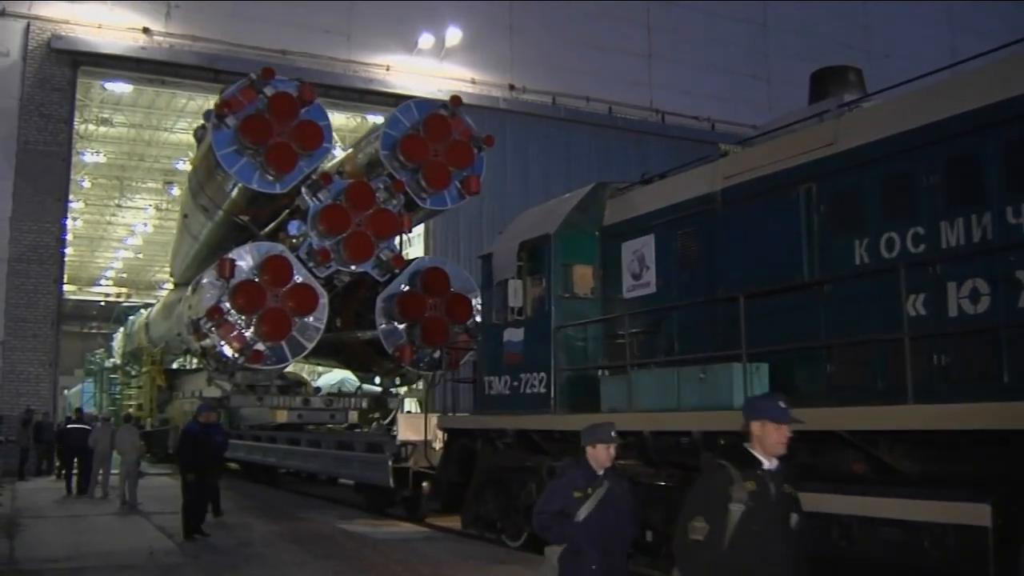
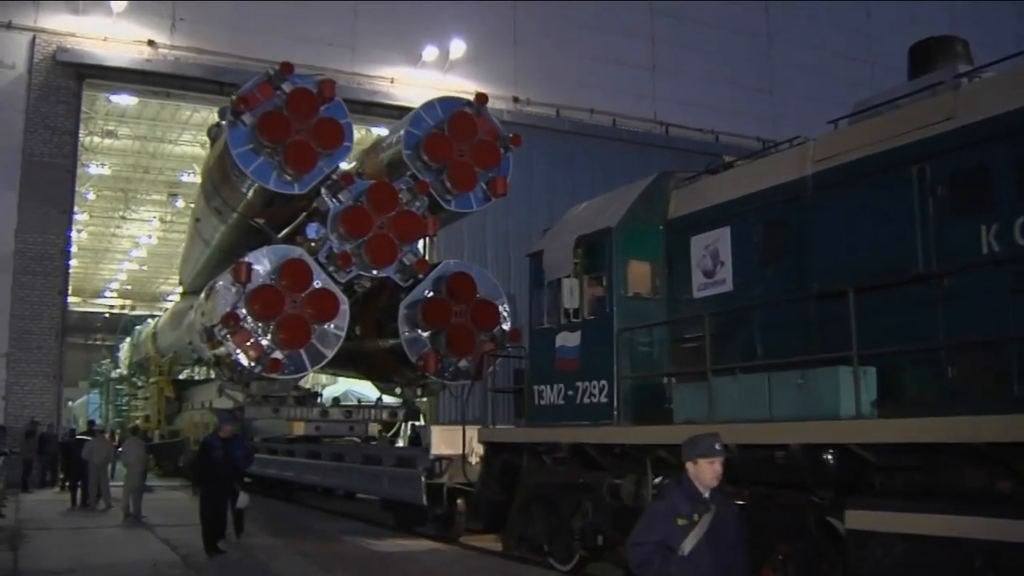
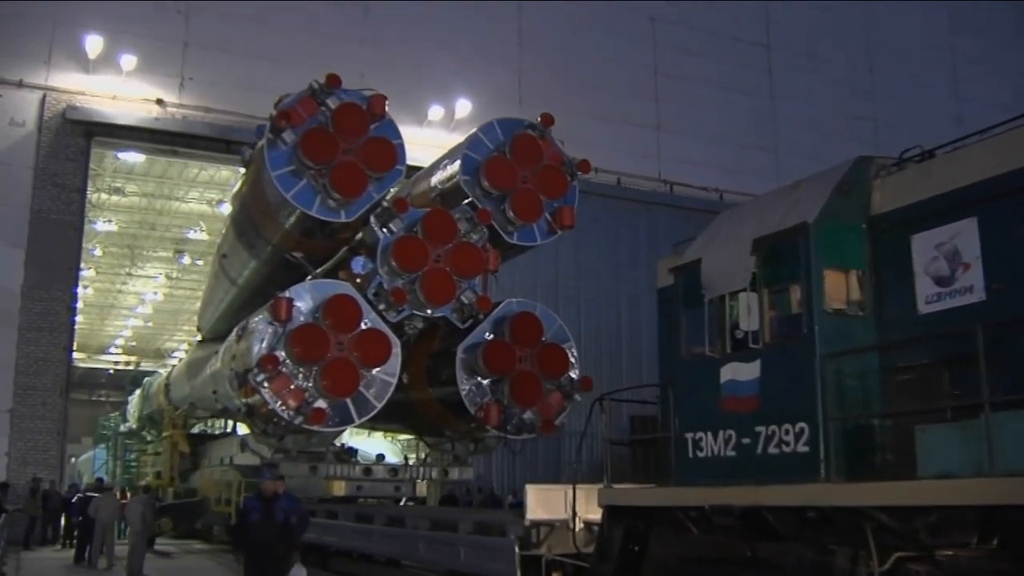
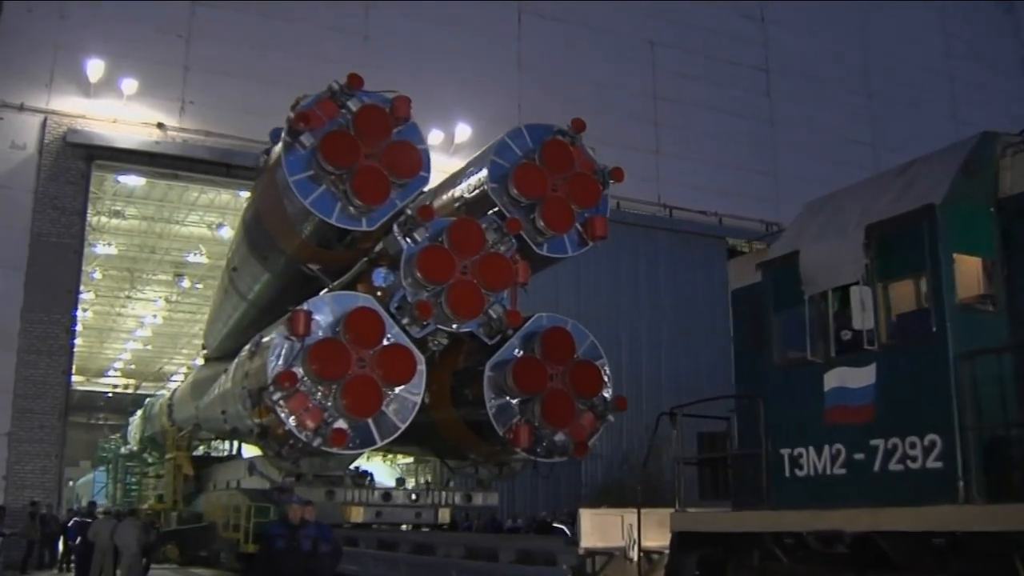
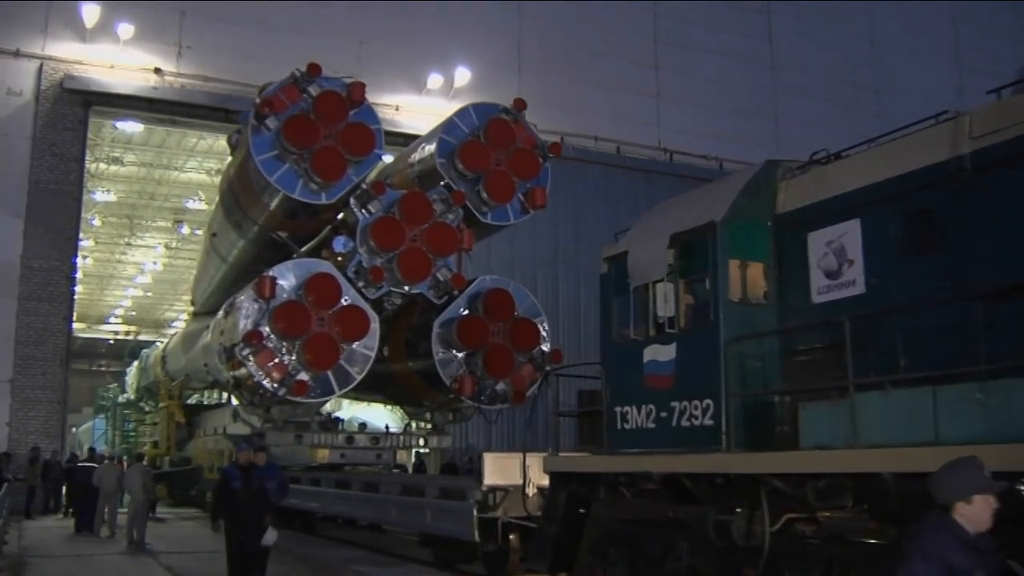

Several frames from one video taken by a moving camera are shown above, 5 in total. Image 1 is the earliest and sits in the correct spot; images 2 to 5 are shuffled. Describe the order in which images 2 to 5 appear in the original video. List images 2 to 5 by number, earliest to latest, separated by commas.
2, 5, 3, 4
